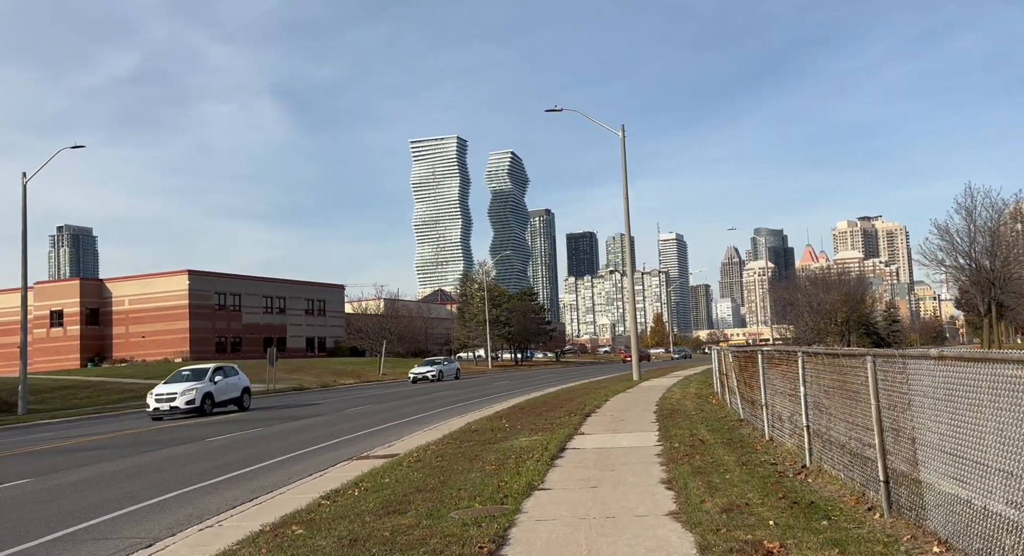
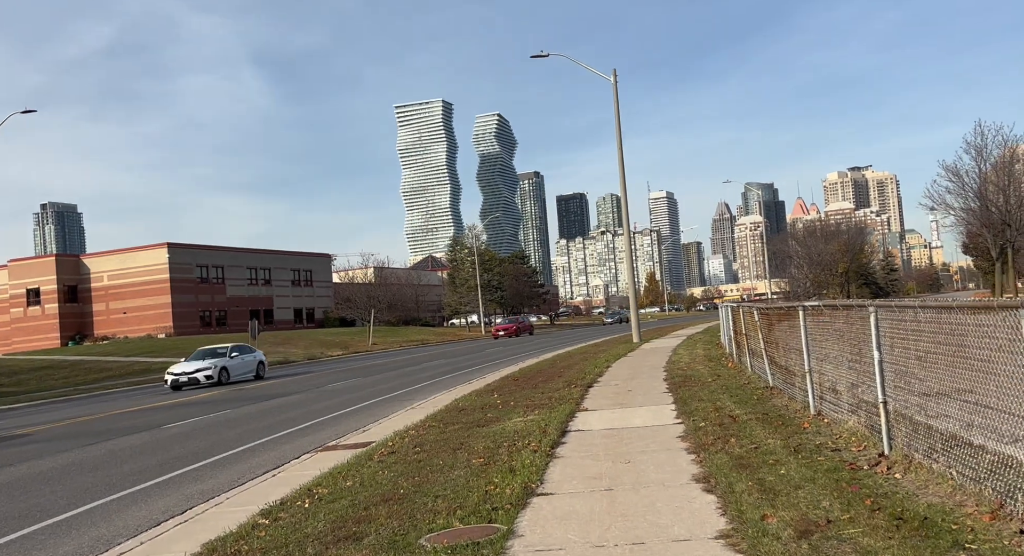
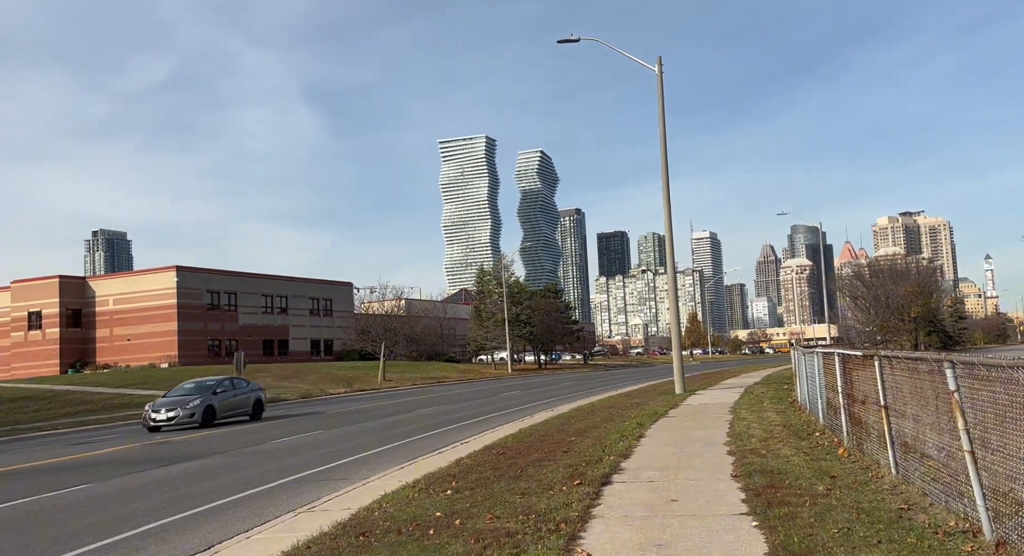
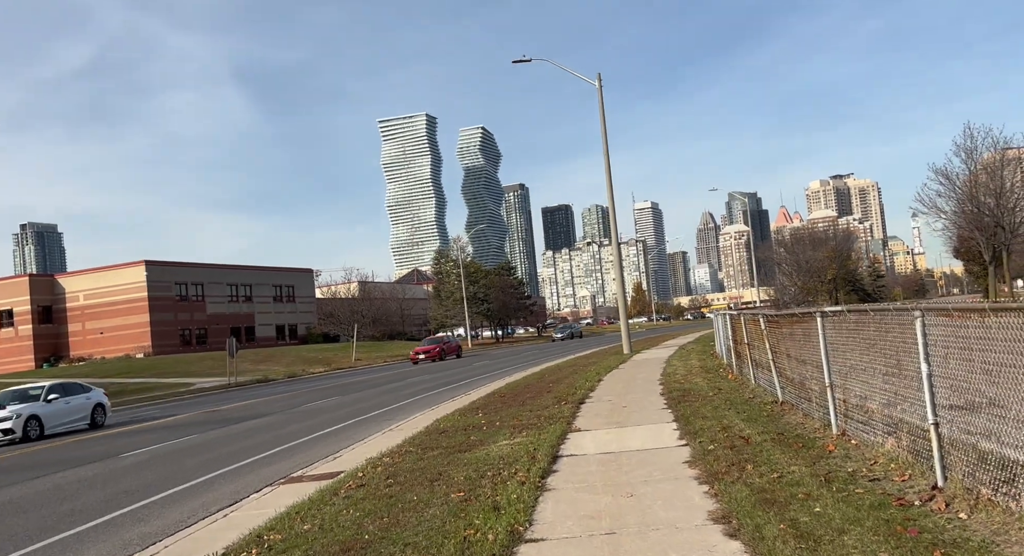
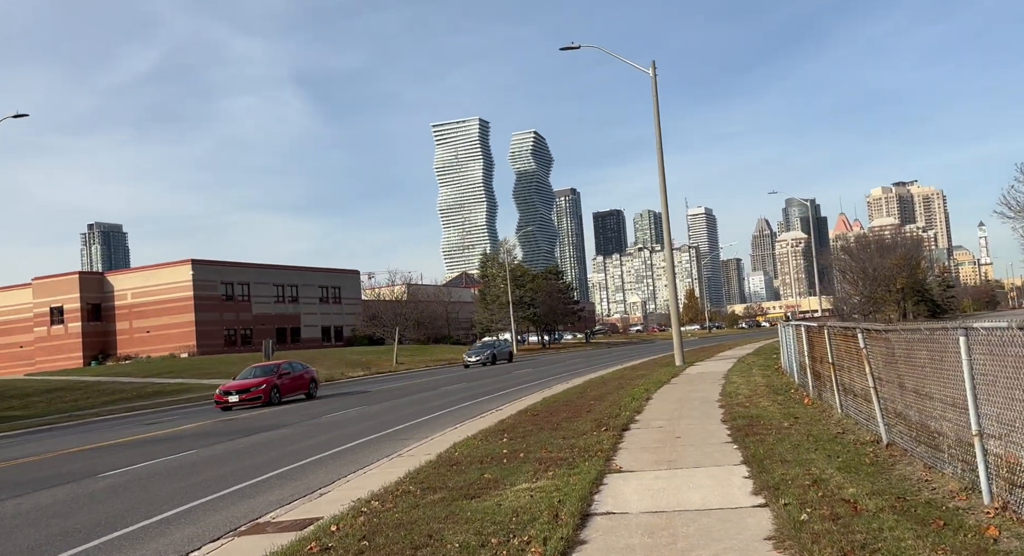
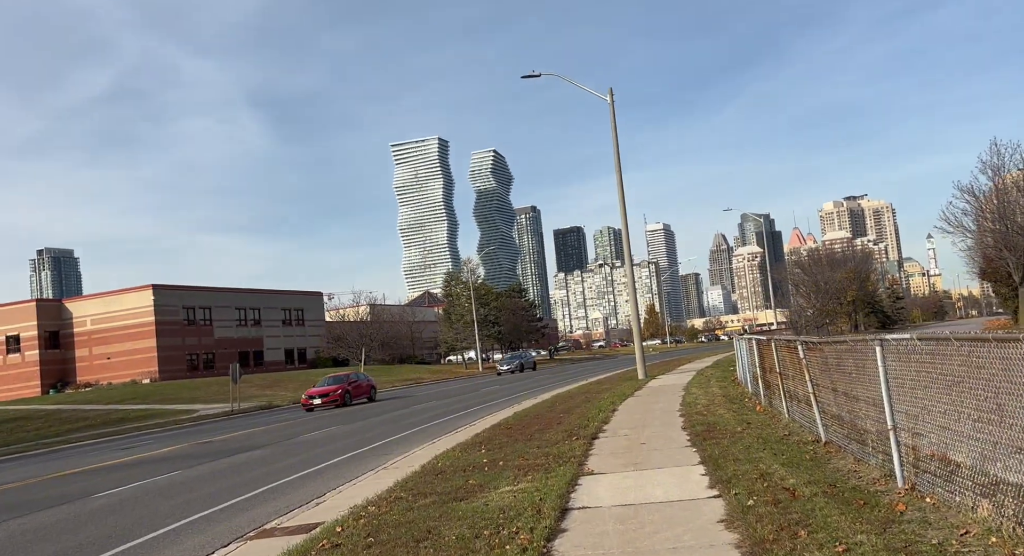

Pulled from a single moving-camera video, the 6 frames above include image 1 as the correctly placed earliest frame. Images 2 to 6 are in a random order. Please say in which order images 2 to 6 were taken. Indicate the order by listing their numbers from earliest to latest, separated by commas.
2, 4, 6, 5, 3
